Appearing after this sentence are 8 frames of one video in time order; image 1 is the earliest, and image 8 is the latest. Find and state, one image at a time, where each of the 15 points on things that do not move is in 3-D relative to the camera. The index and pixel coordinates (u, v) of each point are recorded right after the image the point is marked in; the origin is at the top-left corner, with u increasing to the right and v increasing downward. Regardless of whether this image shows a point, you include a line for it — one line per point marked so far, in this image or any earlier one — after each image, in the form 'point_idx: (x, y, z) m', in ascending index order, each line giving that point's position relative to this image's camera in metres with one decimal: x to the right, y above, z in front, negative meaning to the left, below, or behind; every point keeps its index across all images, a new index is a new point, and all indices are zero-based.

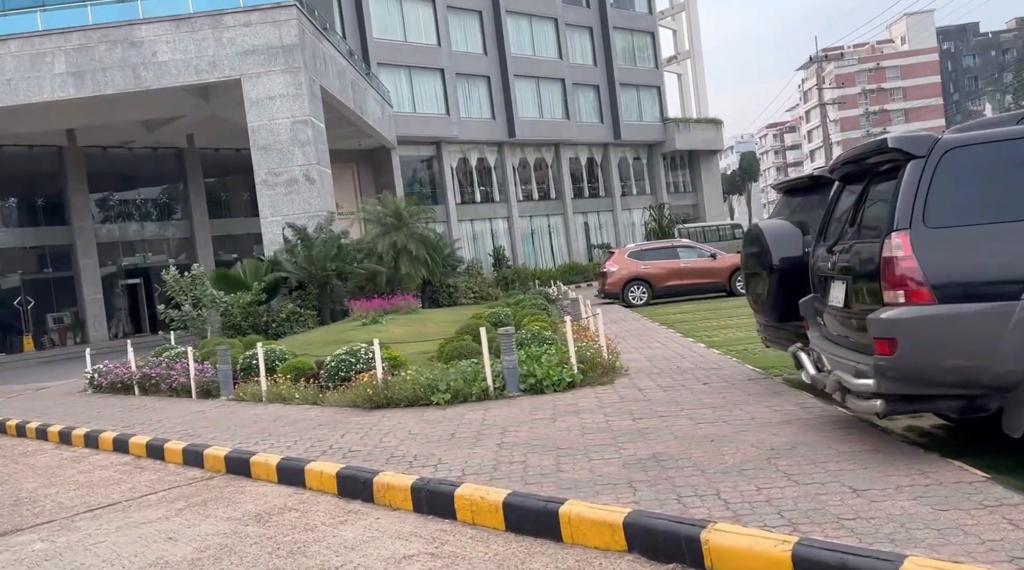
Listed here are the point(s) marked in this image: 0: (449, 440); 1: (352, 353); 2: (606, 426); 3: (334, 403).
0: (-0.5, -1.4, +11.1) m
1: (-1.9, -0.8, +15.1) m
2: (+0.8, -1.2, +10.6) m
3: (-2.1, -1.3, +14.3) m
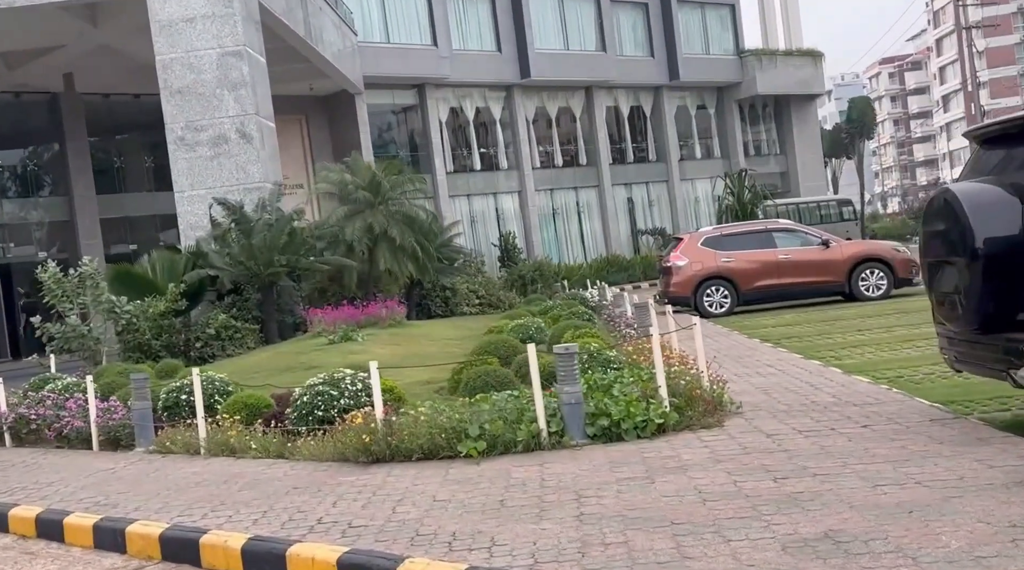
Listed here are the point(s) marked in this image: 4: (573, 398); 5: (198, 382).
0: (-0.1, -1.4, +7.7) m
1: (-1.7, -0.9, +11.7) m
2: (+1.3, -1.2, +7.3) m
3: (-1.7, -1.5, +10.9) m
4: (+0.5, -0.9, +9.9) m
5: (-3.1, -0.9, +12.3) m
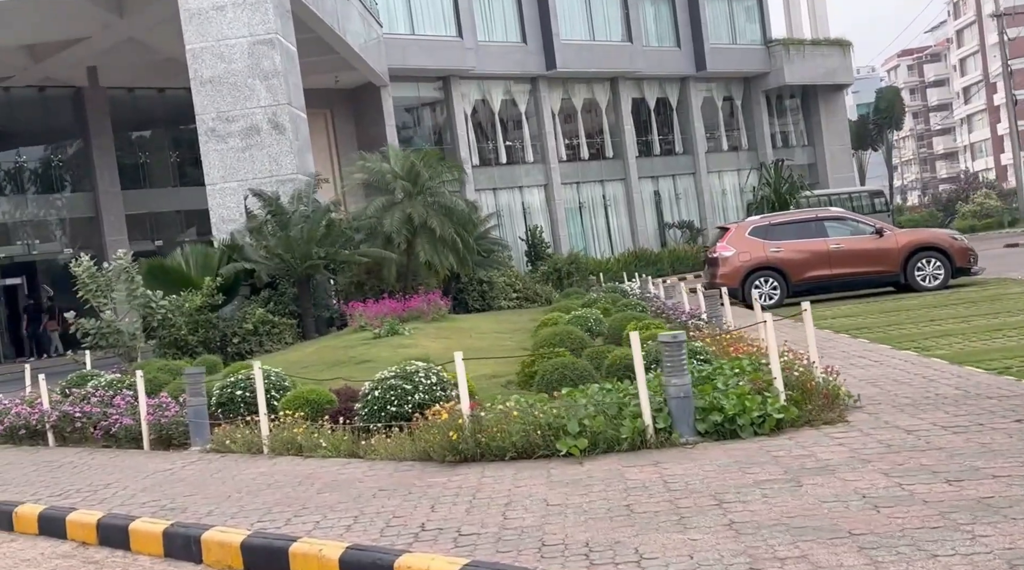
0: (+0.6, -1.3, +6.8) m
1: (-0.9, -0.8, +10.9) m
2: (+2.0, -1.1, +6.4) m
3: (-1.0, -1.3, +10.0) m
4: (+1.2, -0.8, +9.0) m
5: (-2.3, -0.8, +11.4) m
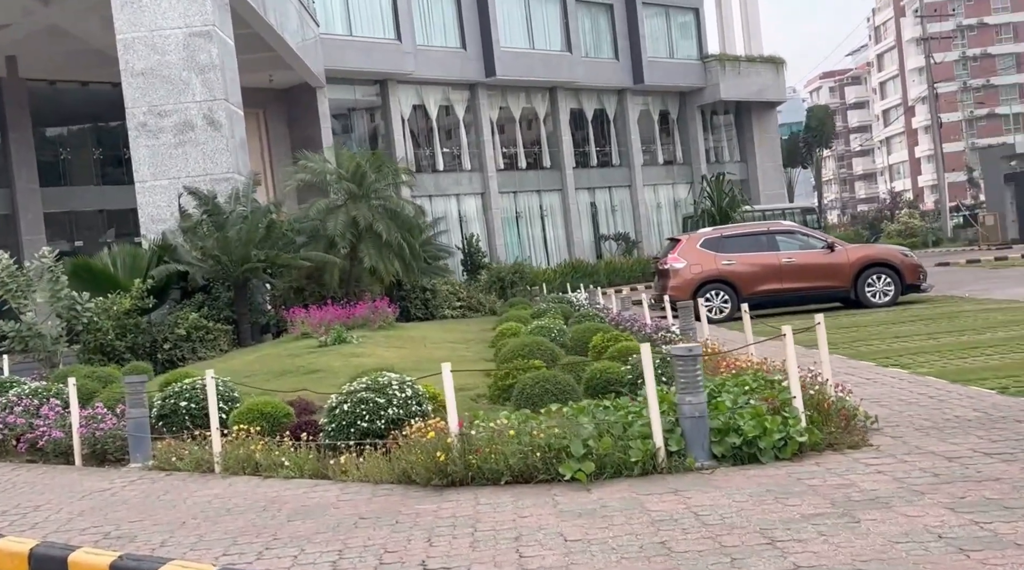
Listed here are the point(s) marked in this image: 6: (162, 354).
0: (+0.7, -1.3, +5.9) m
1: (-1.0, -0.8, +9.9) m
2: (+2.2, -1.1, +5.6) m
3: (-1.1, -1.4, +9.0) m
4: (+1.2, -0.8, +8.2) m
5: (-2.5, -0.8, +10.3) m
6: (-5.2, -1.0, +18.9) m
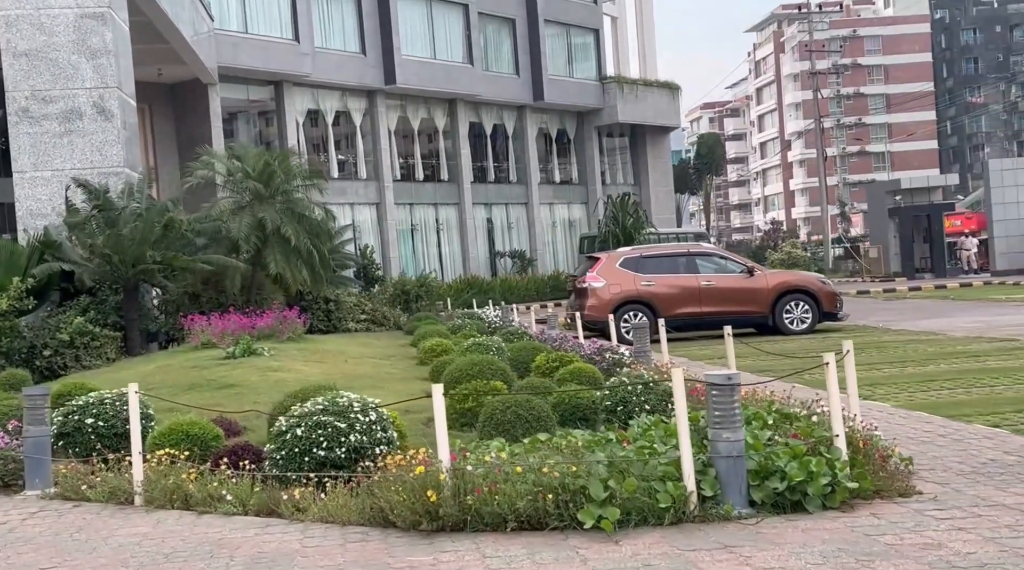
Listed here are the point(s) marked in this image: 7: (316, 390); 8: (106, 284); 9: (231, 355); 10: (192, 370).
0: (+1.0, -1.3, +4.7) m
1: (-1.2, -0.9, +8.5) m
2: (+2.4, -1.2, +4.5) m
3: (-1.1, -1.4, +7.6) m
4: (+1.2, -0.9, +7.0) m
5: (-2.6, -0.8, +8.8) m
6: (-6.2, -1.0, +17.0) m
7: (-1.6, -0.9, +10.5) m
8: (-5.9, 0.0, +18.6) m
9: (-3.7, -0.9, +16.6) m
10: (-4.0, -1.1, +15.7) m
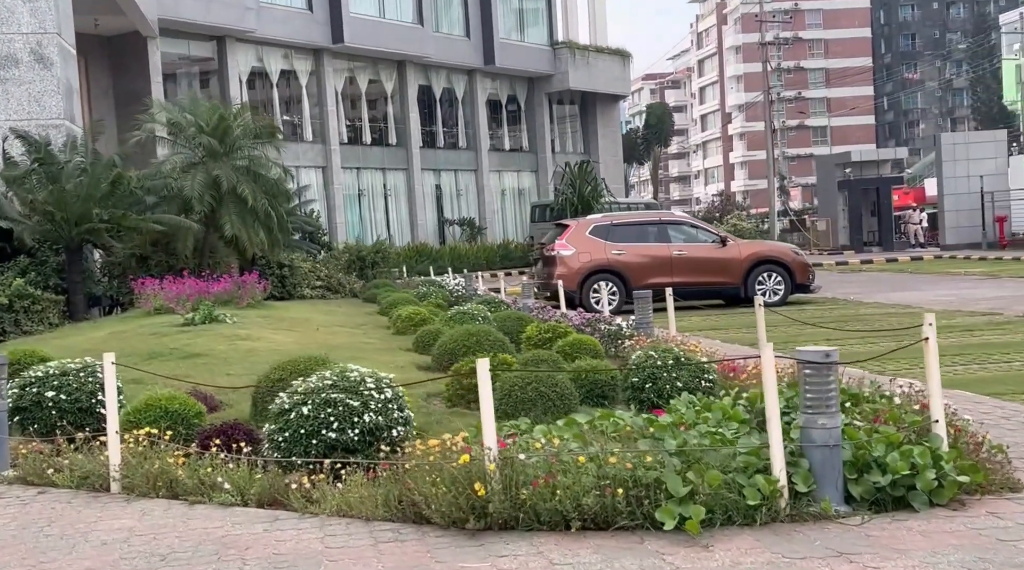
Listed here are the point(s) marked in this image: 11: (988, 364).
0: (+1.4, -1.2, +3.8) m
1: (-0.9, -0.6, +7.4) m
2: (+2.9, -1.1, +3.7) m
3: (-0.9, -1.2, +6.5) m
4: (+1.5, -0.7, +6.0) m
5: (-2.4, -0.5, +7.6) m
6: (-6.5, -0.5, +15.7) m
7: (-1.5, -0.6, +9.4) m
8: (-6.2, +0.6, +17.2) m
9: (-3.9, -0.4, +15.4) m
10: (-4.1, -0.6, +14.4) m
11: (+5.1, -0.9, +13.4) m
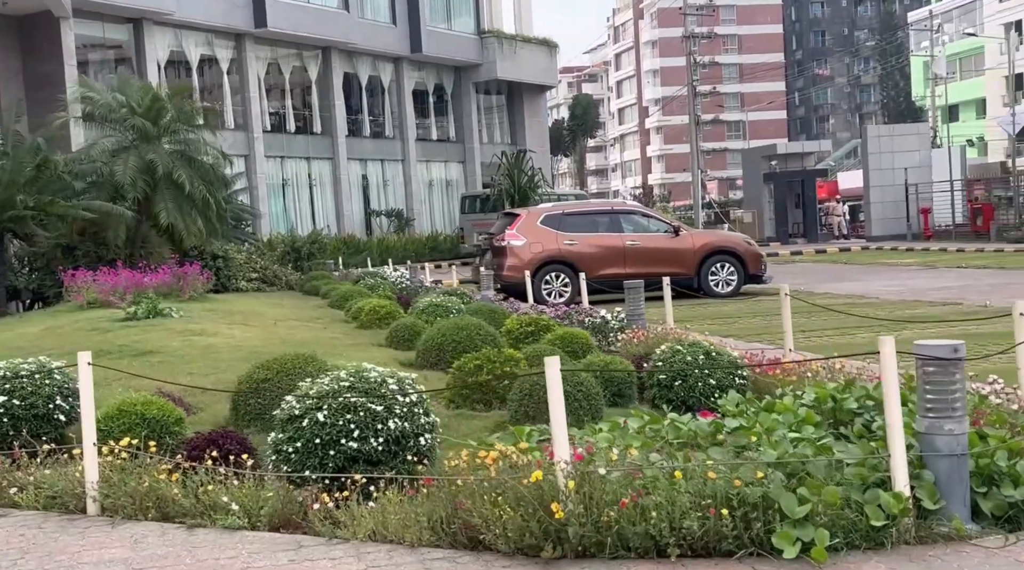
0: (+1.9, -1.2, +3.0) m
1: (-0.7, -0.6, +6.4) m
2: (+3.4, -1.1, +3.0) m
3: (-0.6, -1.1, +5.6) m
4: (+1.8, -0.7, +5.2) m
5: (-2.2, -0.5, +6.5) m
6: (-6.8, -0.4, +14.3) m
7: (-1.4, -0.5, +8.4) m
8: (-6.6, +0.7, +15.8) m
9: (-4.2, -0.3, +14.2) m
10: (-4.4, -0.5, +13.2) m
11: (+4.9, -0.7, +12.8) m
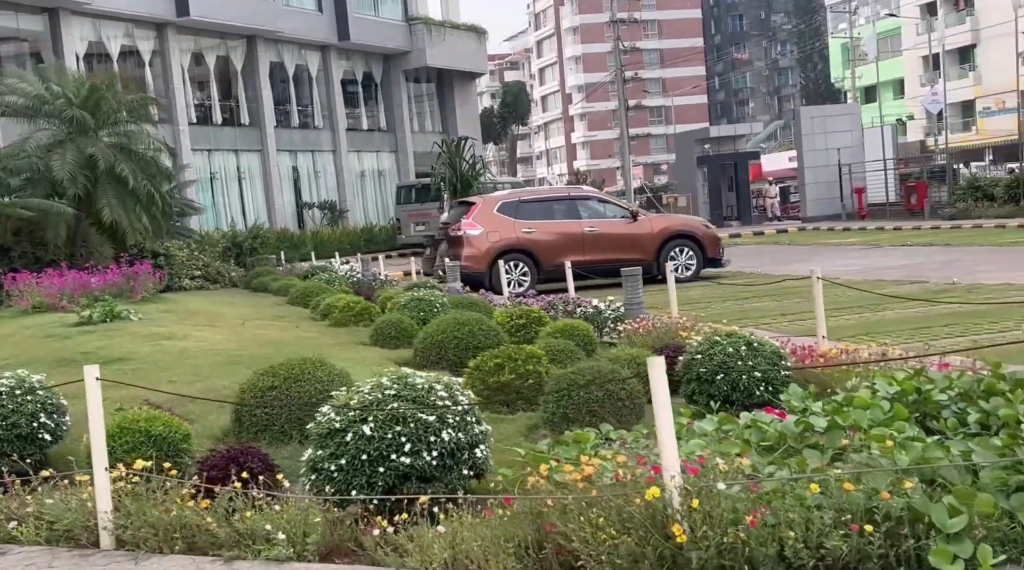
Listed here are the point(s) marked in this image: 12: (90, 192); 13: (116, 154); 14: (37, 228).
0: (+2.4, -1.1, +2.4) m
1: (-0.4, -0.5, +5.7) m
2: (+3.9, -0.9, +2.5) m
3: (-0.2, -1.1, +4.9) m
4: (+2.2, -0.6, +4.7) m
5: (-1.9, -0.5, +5.7) m
6: (-7.0, -0.5, +13.2) m
7: (-1.2, -0.5, +7.6) m
8: (-6.9, +0.6, +14.7) m
9: (-4.4, -0.3, +13.2) m
10: (-4.5, -0.5, +12.2) m
11: (+4.7, -0.5, +12.5) m
12: (-6.0, +1.3, +18.0) m
13: (-5.7, +1.9, +18.2) m
14: (-6.5, +0.8, +17.4) m
